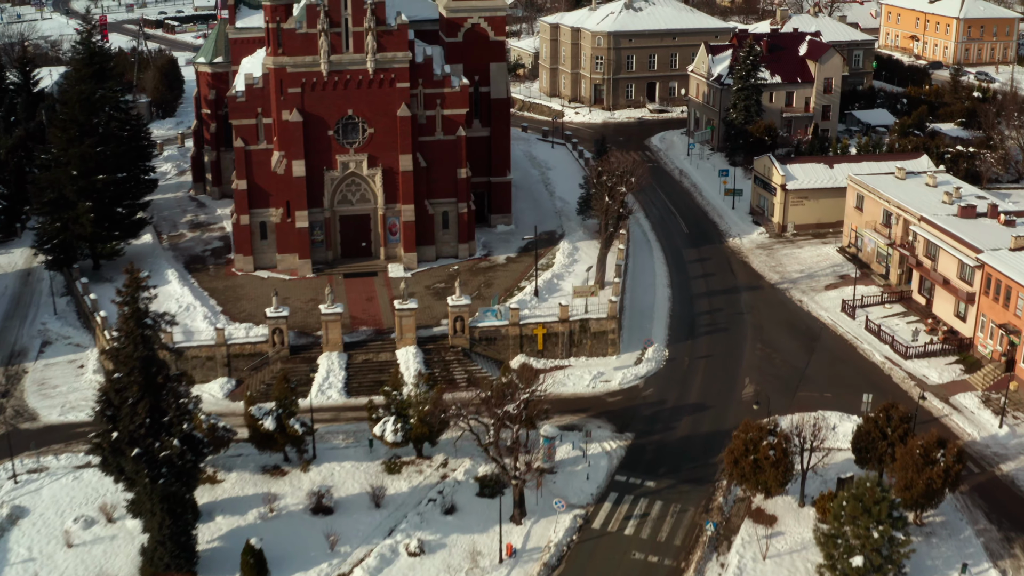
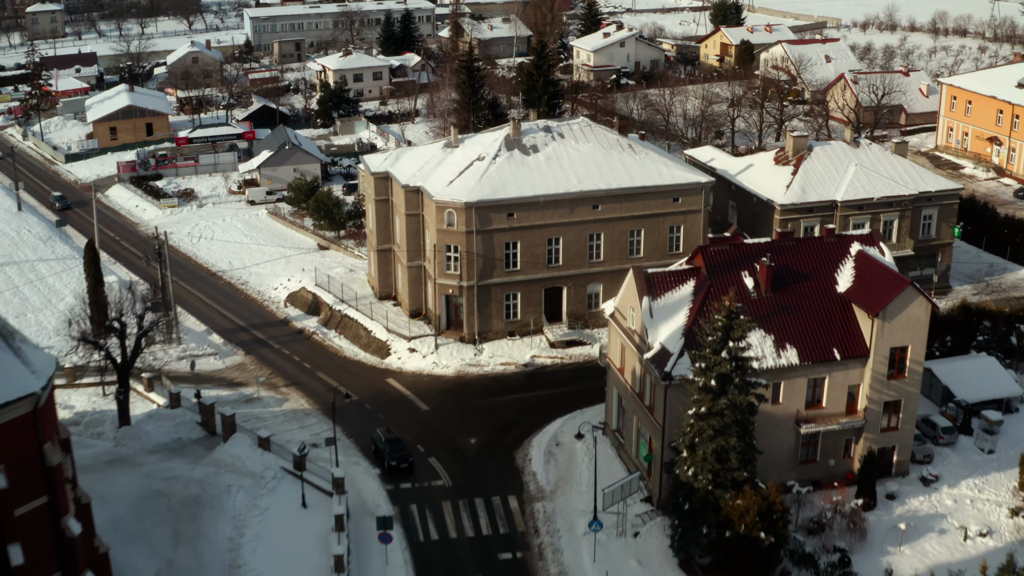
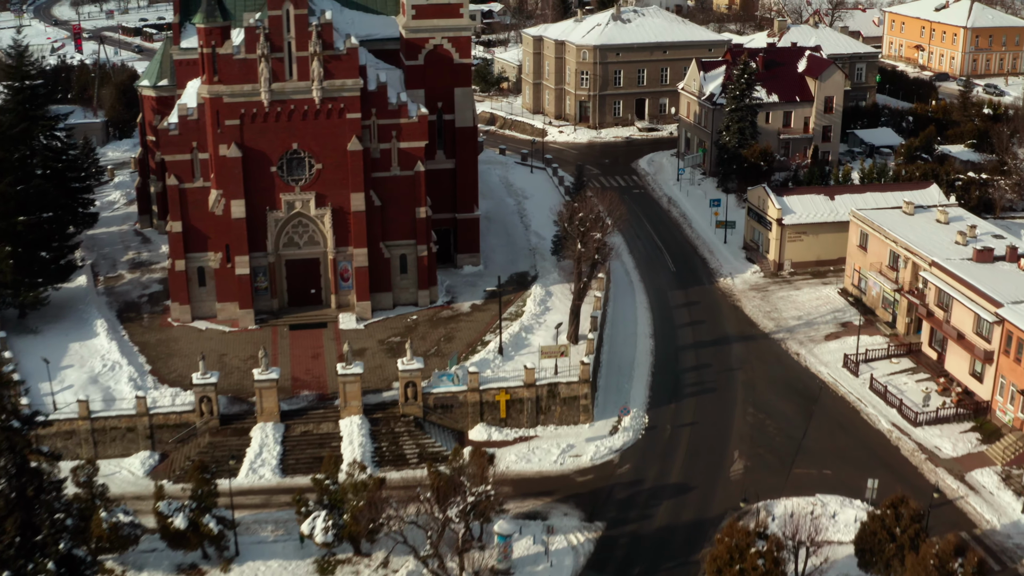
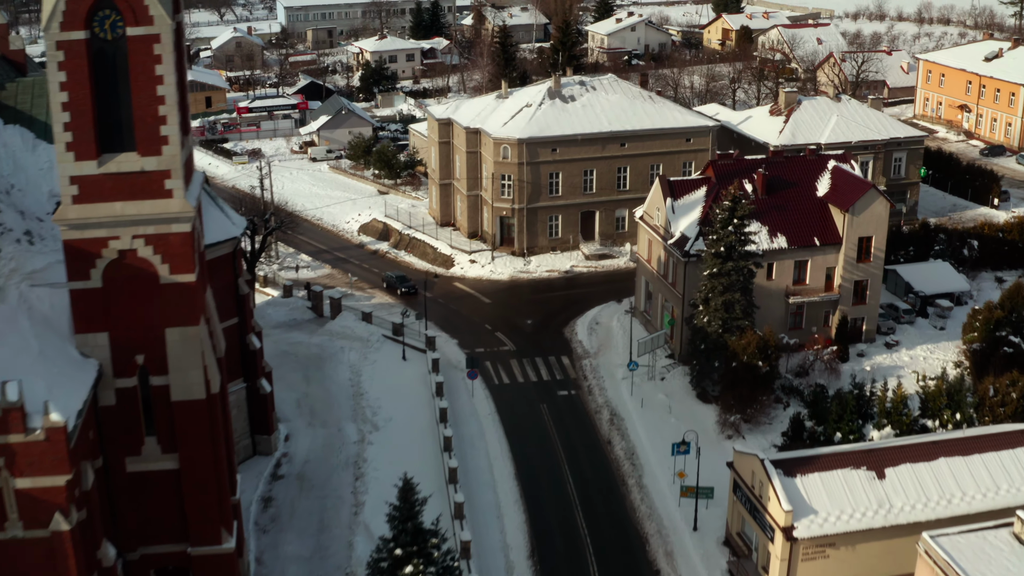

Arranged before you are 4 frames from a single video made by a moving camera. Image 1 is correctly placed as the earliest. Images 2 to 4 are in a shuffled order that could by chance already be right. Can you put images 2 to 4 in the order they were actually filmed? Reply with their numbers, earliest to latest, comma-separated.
3, 4, 2
